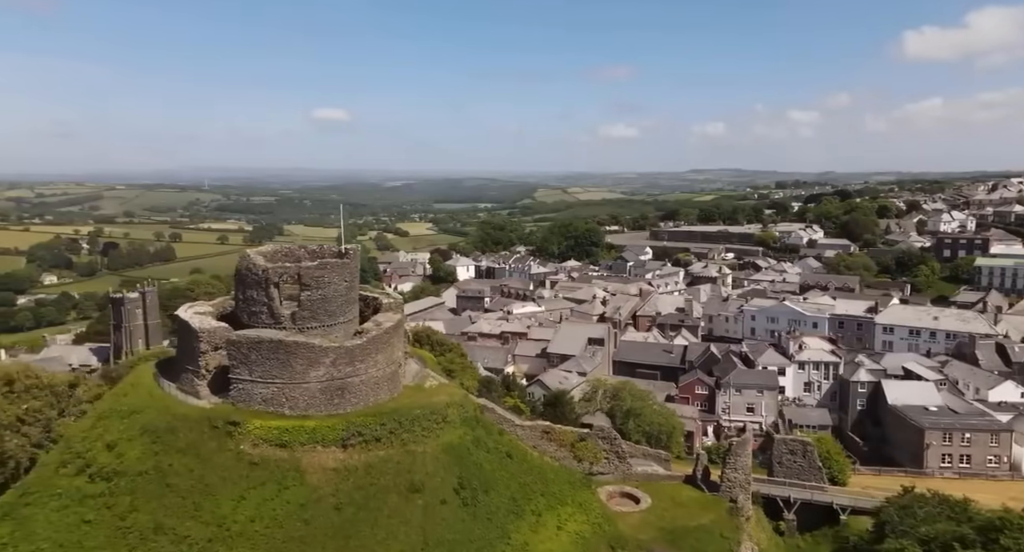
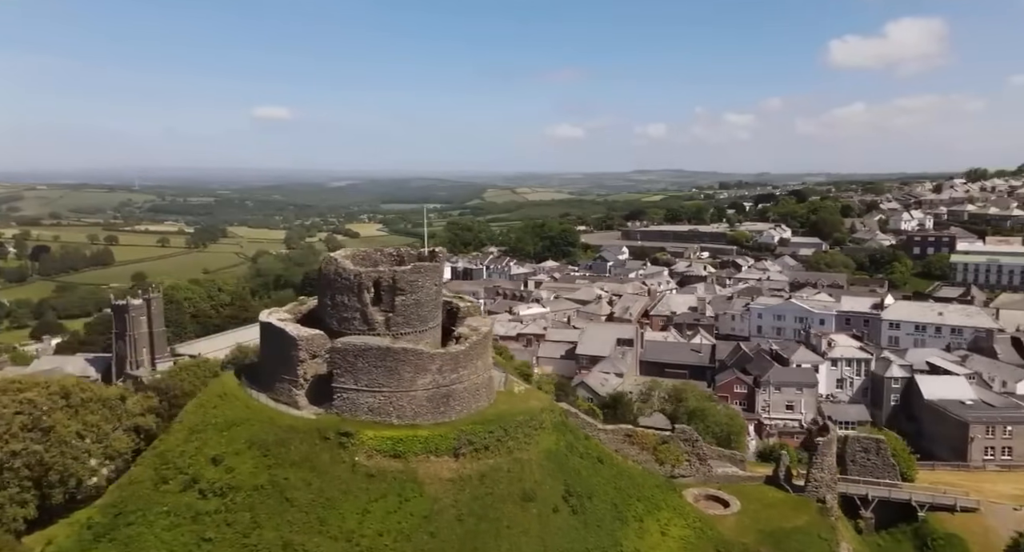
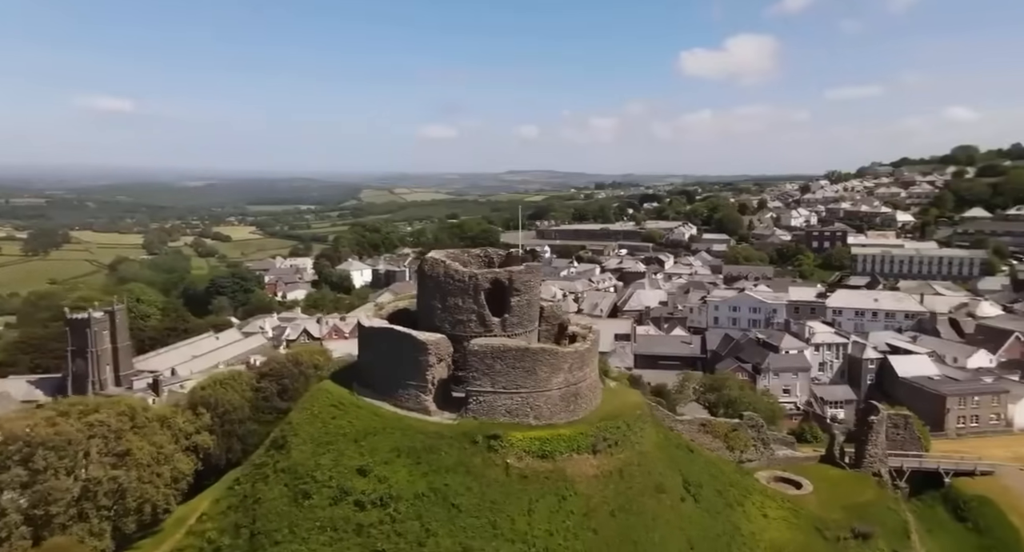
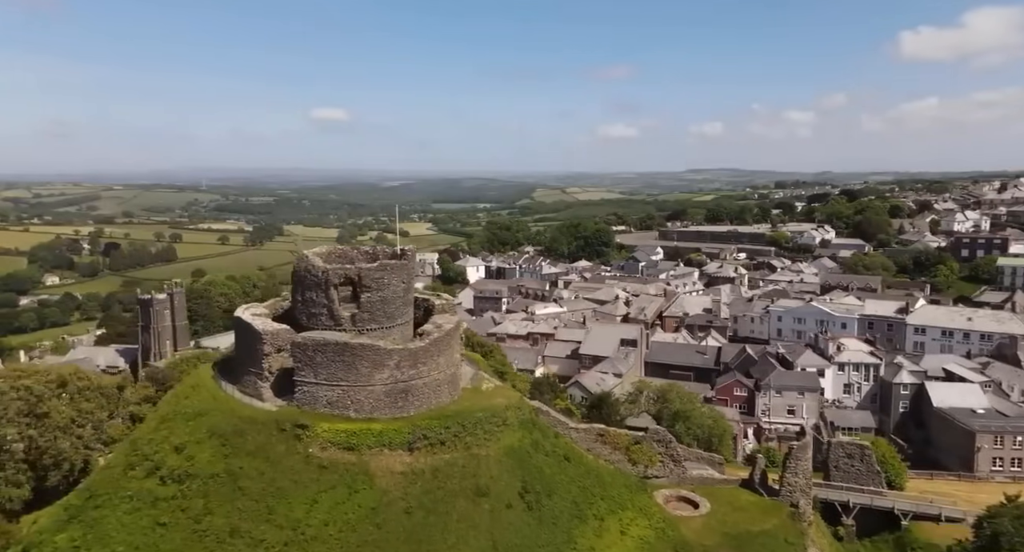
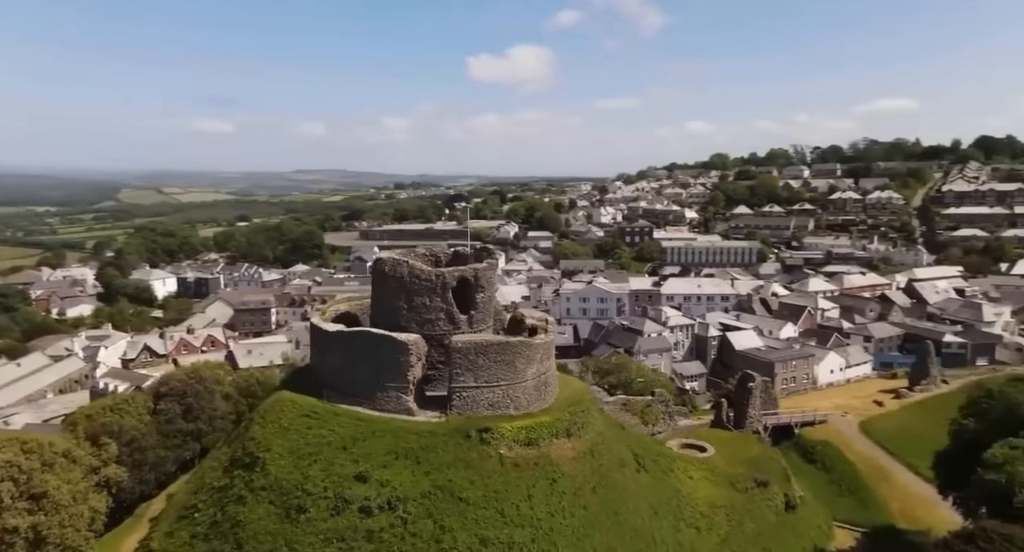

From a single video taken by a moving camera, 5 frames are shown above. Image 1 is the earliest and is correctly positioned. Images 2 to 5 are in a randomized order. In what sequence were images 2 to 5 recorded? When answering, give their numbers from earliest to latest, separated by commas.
4, 2, 3, 5
